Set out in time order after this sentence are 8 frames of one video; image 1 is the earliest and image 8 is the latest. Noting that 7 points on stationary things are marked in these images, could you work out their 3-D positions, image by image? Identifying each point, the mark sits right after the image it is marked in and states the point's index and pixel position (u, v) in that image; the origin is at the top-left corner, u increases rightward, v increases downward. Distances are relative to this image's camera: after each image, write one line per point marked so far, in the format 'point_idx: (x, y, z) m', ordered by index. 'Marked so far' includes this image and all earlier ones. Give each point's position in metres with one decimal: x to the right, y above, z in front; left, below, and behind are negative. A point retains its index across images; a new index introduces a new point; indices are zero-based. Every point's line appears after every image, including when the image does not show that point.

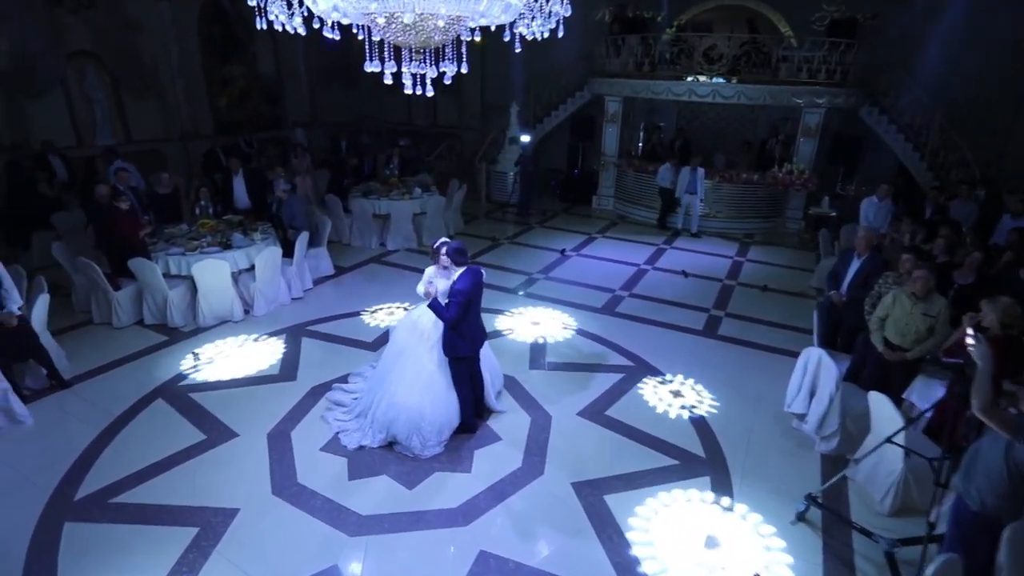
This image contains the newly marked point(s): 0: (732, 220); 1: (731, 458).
0: (+4.3, +1.3, +10.9) m
1: (+1.9, -1.4, +4.5) m
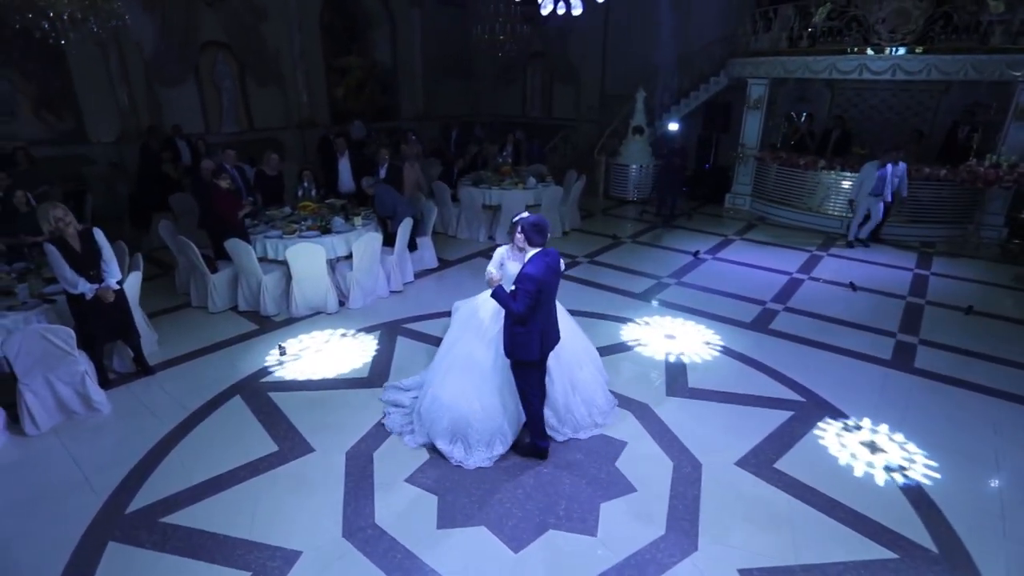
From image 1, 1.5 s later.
0: (+6.4, +1.0, +8.9) m
1: (+2.7, -1.5, +3.0) m
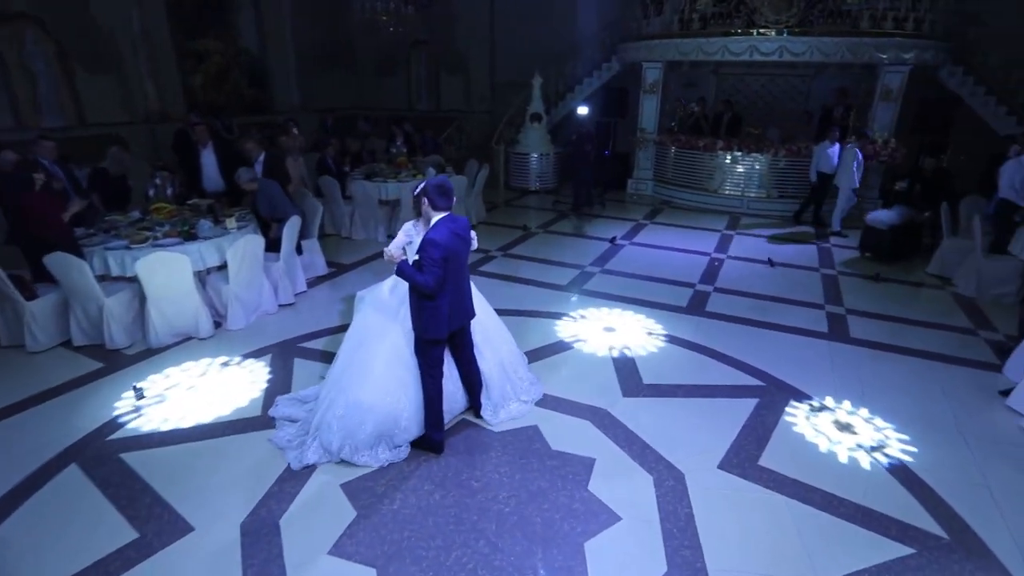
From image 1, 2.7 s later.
0: (+4.8, +1.5, +9.3) m
1: (+2.5, -1.3, +2.8) m
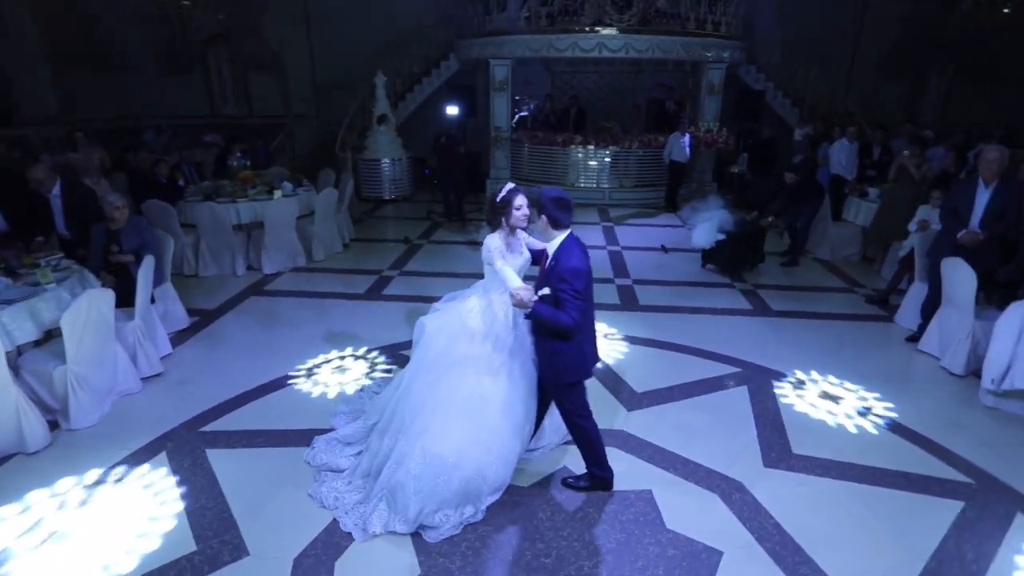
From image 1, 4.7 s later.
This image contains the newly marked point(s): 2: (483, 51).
0: (+2.5, +1.8, +9.9) m
1: (+2.8, -1.1, +3.1) m
2: (-0.6, +4.3, +9.9) m
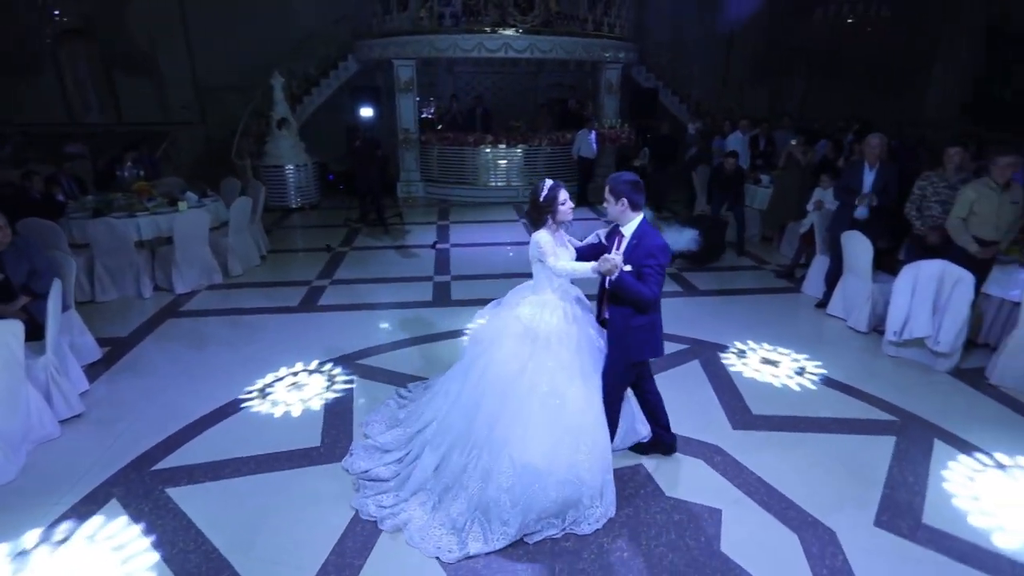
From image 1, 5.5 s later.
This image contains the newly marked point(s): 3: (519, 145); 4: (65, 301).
0: (+0.9, +1.9, +10.3) m
1: (+2.8, -0.8, +3.7) m
2: (-2.3, +4.2, +9.6) m
3: (+0.1, +2.6, +10.0) m
4: (-3.3, -0.1, +4.0) m
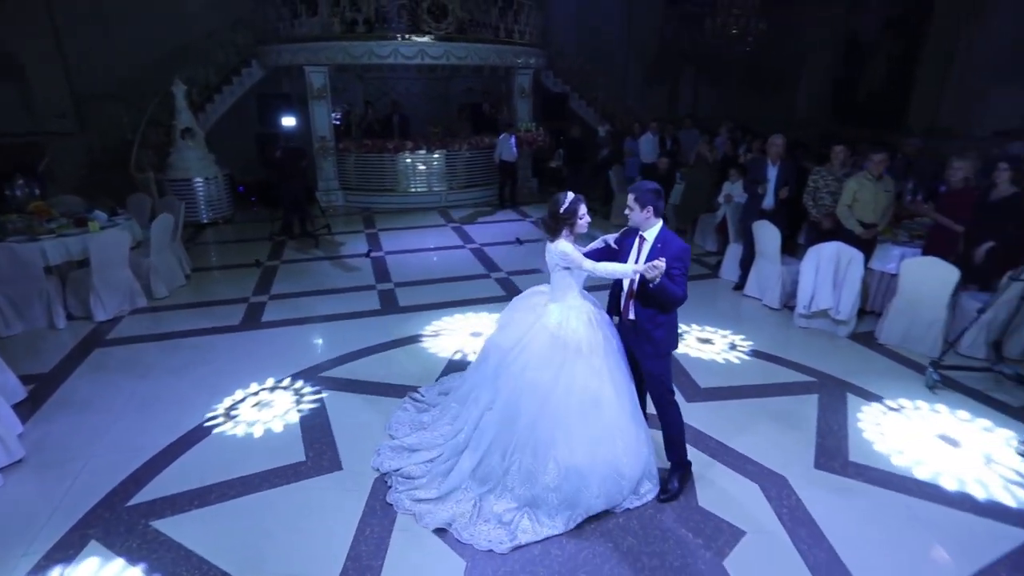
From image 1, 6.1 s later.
0: (-0.6, +1.9, +10.5) m
1: (+2.5, -0.7, +4.3) m
2: (-3.7, +3.9, +9.3) m
3: (-1.4, +2.5, +10.1) m
4: (-3.5, -0.3, +3.6) m
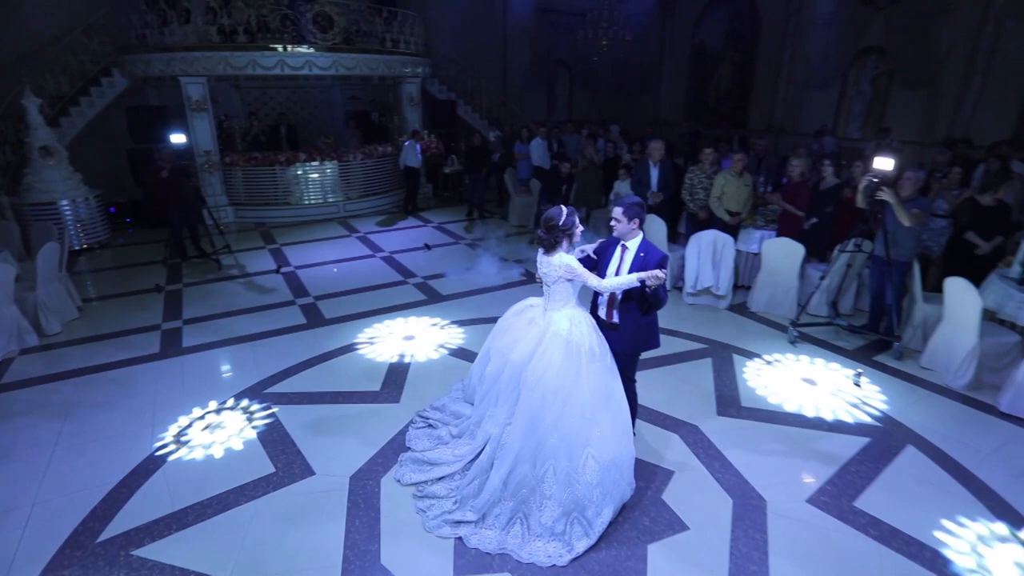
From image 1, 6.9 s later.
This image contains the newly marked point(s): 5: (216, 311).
0: (-2.6, +1.8, +10.6) m
1: (+2.0, -0.5, +5.2) m
2: (-5.5, +3.5, +8.8) m
3: (-3.3, +2.3, +10.0) m
4: (-3.8, -0.6, +3.3) m
5: (-3.2, -0.3, +5.8) m
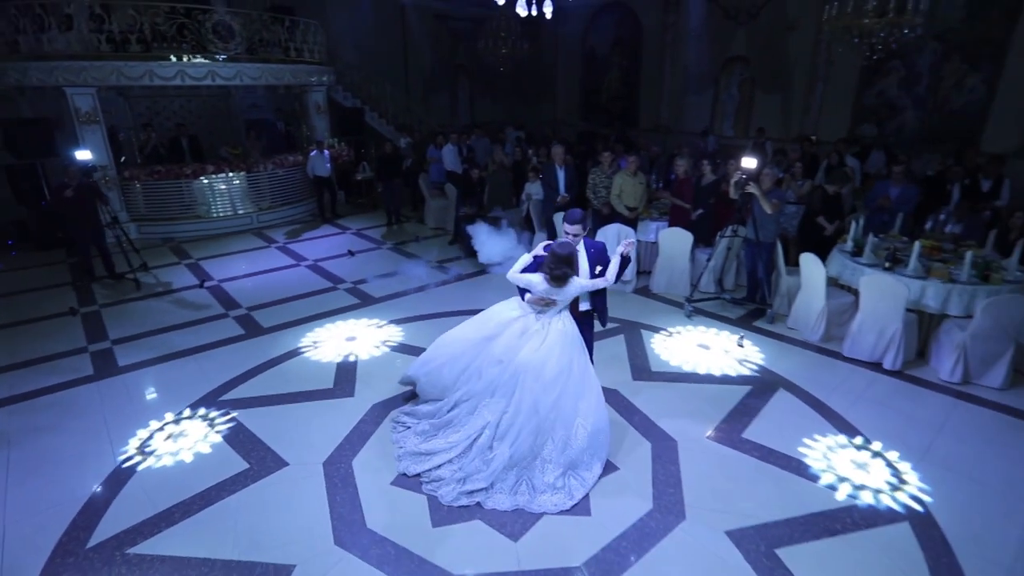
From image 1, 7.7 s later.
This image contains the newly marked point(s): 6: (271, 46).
0: (-4.2, +1.6, +10.6) m
1: (+1.3, -0.3, +6.0) m
2: (-7.0, +3.2, +8.3) m
3: (-4.9, +2.1, +9.9) m
4: (-4.1, -0.8, +3.2) m
5: (-3.9, -0.5, +5.8) m
6: (-4.5, +4.5, +10.2) m
